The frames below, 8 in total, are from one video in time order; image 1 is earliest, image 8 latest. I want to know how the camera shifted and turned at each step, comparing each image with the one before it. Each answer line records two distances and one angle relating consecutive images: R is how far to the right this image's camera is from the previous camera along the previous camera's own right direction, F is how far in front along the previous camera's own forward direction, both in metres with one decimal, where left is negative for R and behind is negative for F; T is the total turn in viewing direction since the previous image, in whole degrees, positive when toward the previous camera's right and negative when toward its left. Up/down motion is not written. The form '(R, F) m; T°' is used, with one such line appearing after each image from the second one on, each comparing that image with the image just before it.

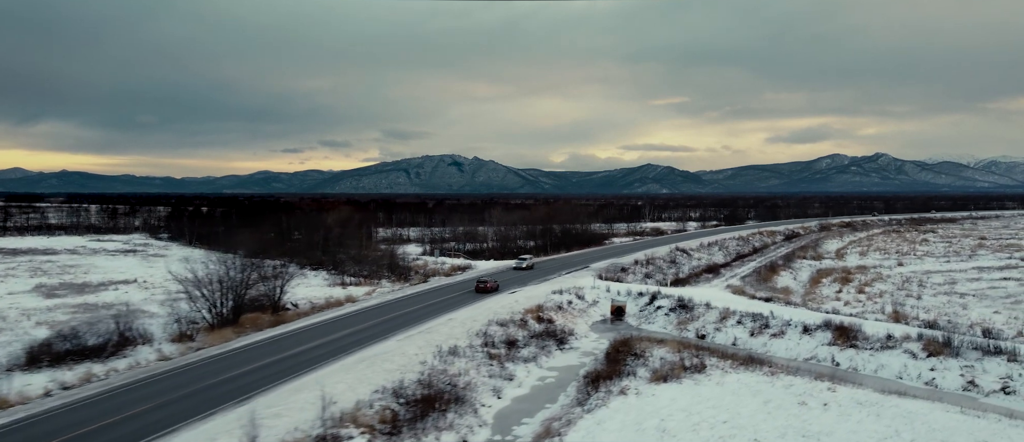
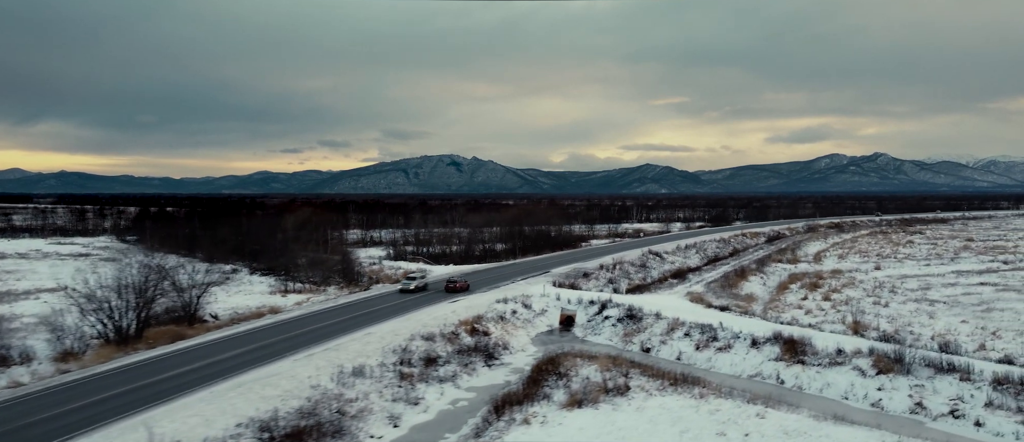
(+2.1, +1.3) m; +1°
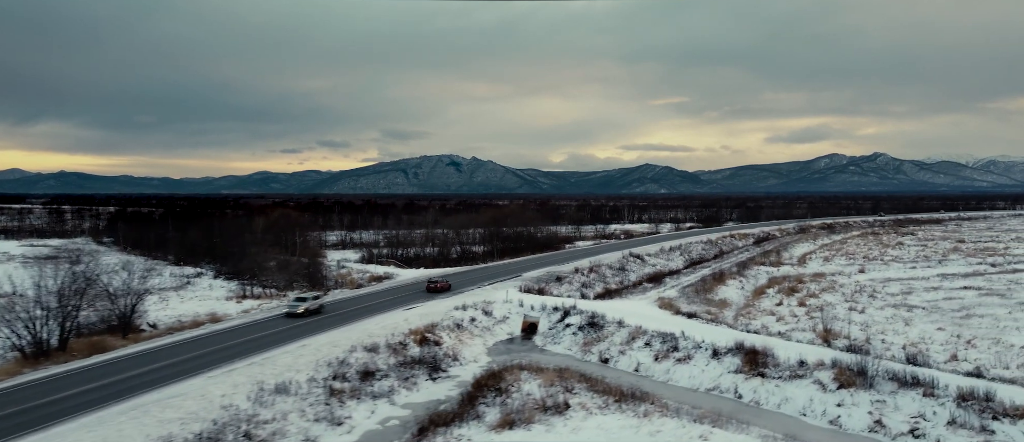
(+1.4, +0.9) m; 0°
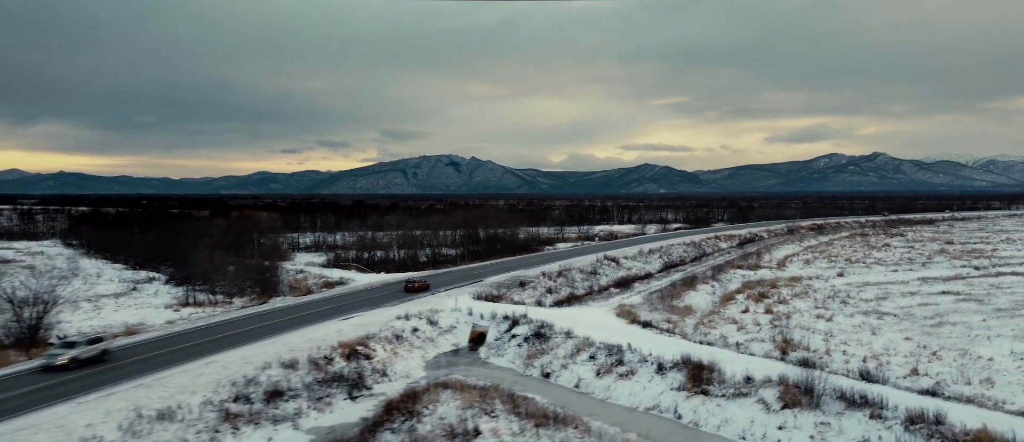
(+1.8, +1.2) m; +1°
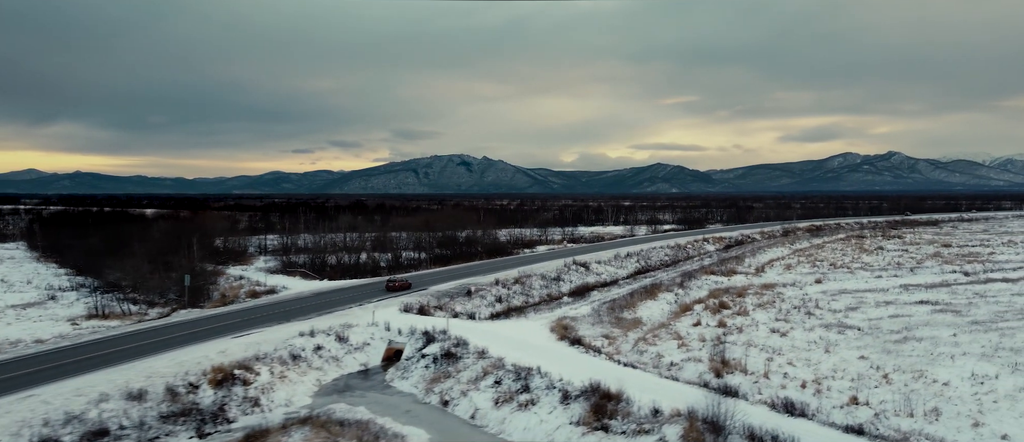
(+3.0, +1.9) m; 0°
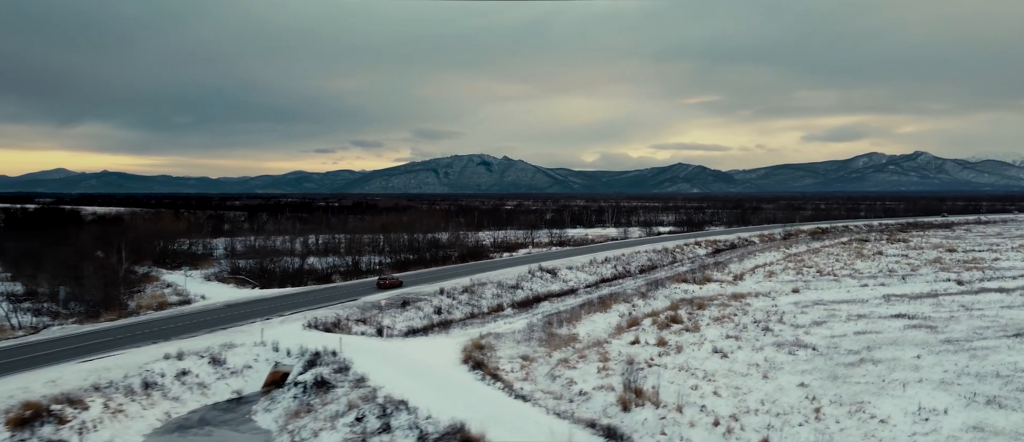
(+3.5, +2.1) m; -1°
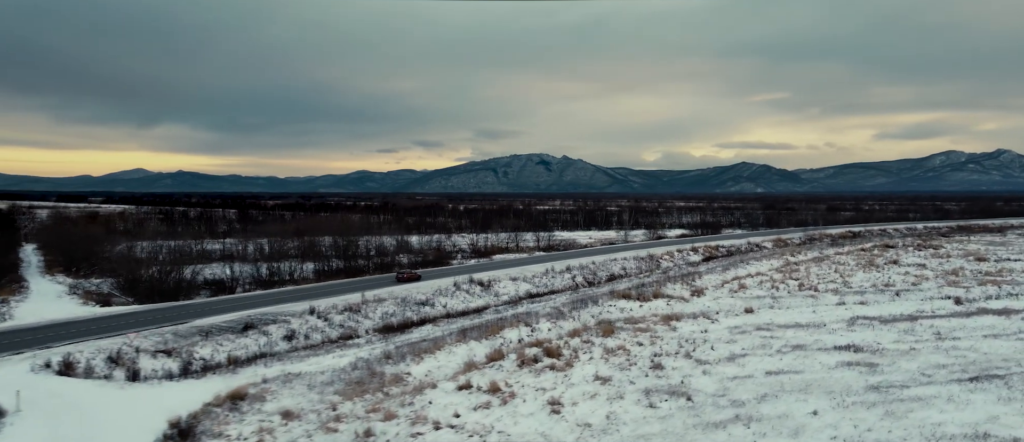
(+7.8, +4.4) m; -3°
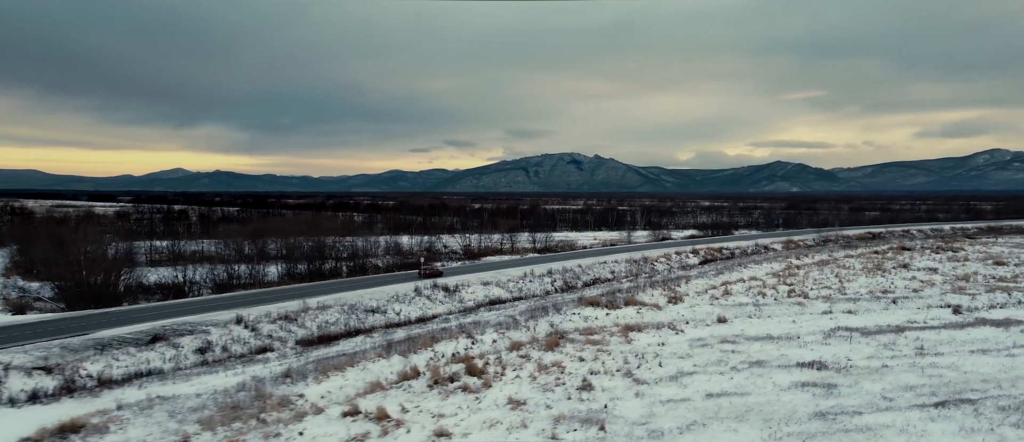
(+3.9, +2.0) m; -2°
